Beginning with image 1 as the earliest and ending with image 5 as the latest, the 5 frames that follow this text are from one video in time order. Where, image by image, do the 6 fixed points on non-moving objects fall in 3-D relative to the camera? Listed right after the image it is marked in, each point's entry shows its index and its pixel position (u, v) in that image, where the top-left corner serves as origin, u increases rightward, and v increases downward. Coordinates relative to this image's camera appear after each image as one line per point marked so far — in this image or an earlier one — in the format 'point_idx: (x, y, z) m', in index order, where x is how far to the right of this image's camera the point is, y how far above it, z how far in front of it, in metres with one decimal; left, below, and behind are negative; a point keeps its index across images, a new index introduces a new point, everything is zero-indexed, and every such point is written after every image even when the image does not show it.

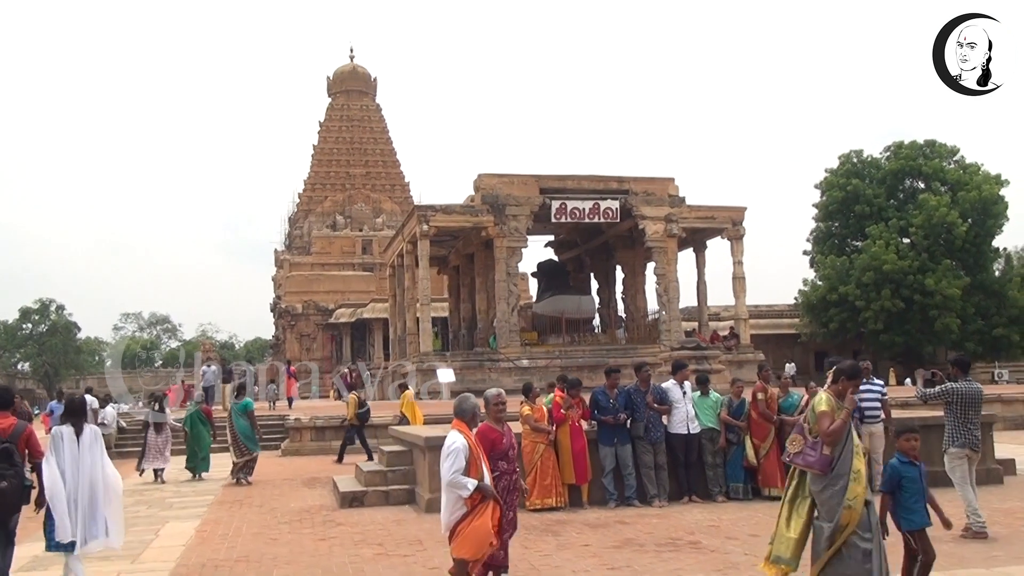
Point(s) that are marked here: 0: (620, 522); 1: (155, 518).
0: (+1.0, -2.0, +8.0) m
1: (-3.5, -2.3, +9.0) m
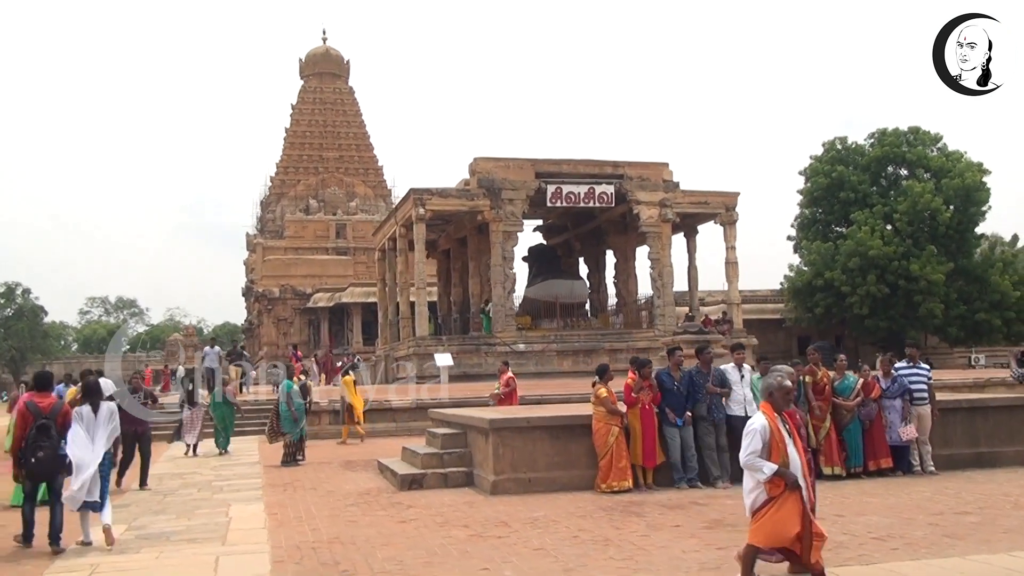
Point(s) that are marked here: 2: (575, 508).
0: (+1.6, -1.9, +8.0) m
1: (-2.9, -2.1, +8.9) m
2: (+0.5, -1.9, +7.8) m
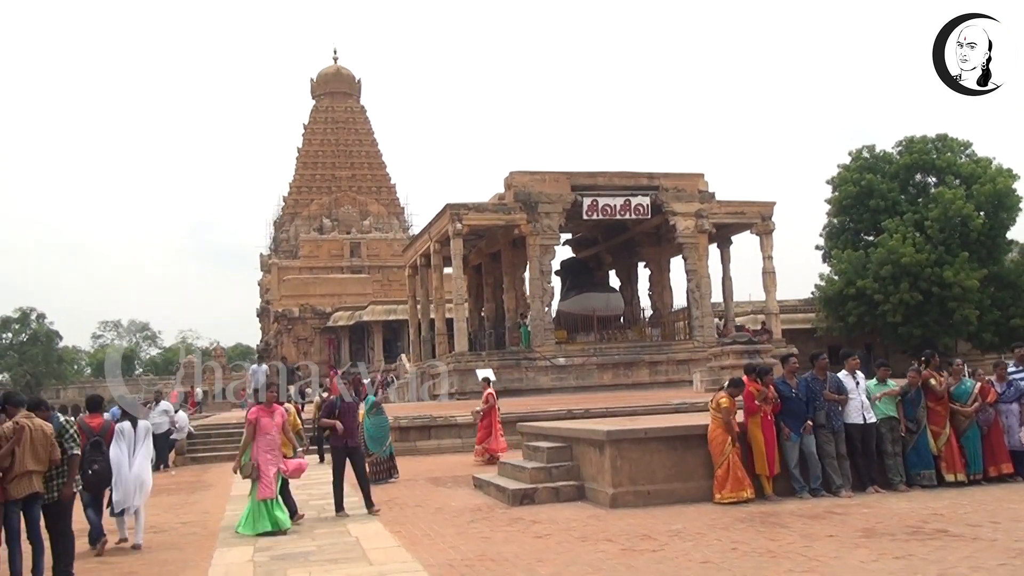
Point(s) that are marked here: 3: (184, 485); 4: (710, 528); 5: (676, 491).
0: (+2.7, -1.9, +7.8) m
1: (-1.7, -2.2, +8.7) m
2: (+1.7, -1.9, +7.6) m
3: (-4.7, -2.8, +13.0) m
4: (+1.6, -1.9, +7.3) m
5: (+1.6, -1.9, +8.7) m
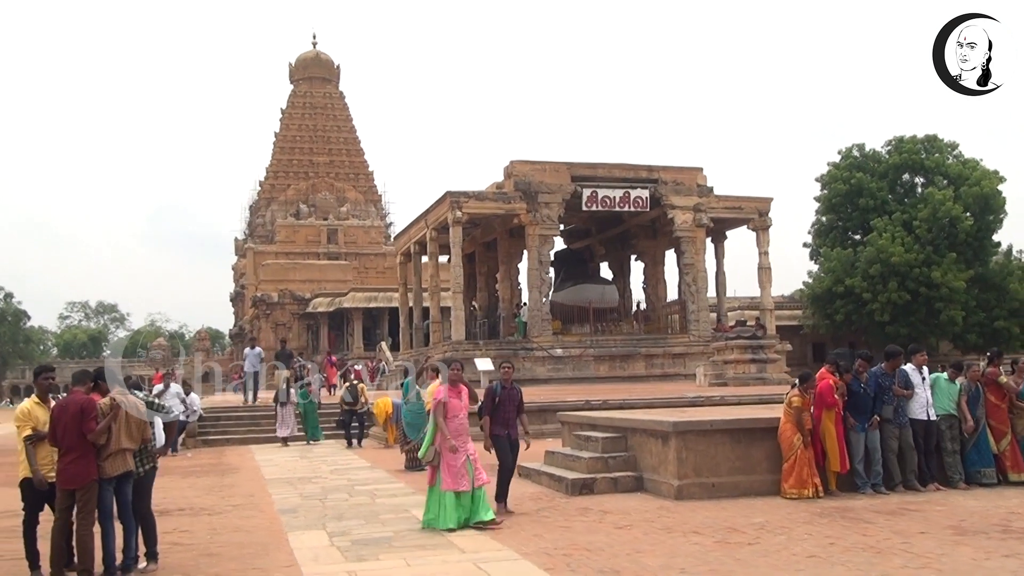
0: (+3.4, -1.9, +7.7) m
1: (-1.1, -2.0, +8.5) m
2: (+2.3, -1.9, +7.5) m
3: (-4.2, -2.5, +12.7) m
4: (+2.2, -1.8, +7.2) m
5: (+2.2, -1.8, +8.6) m
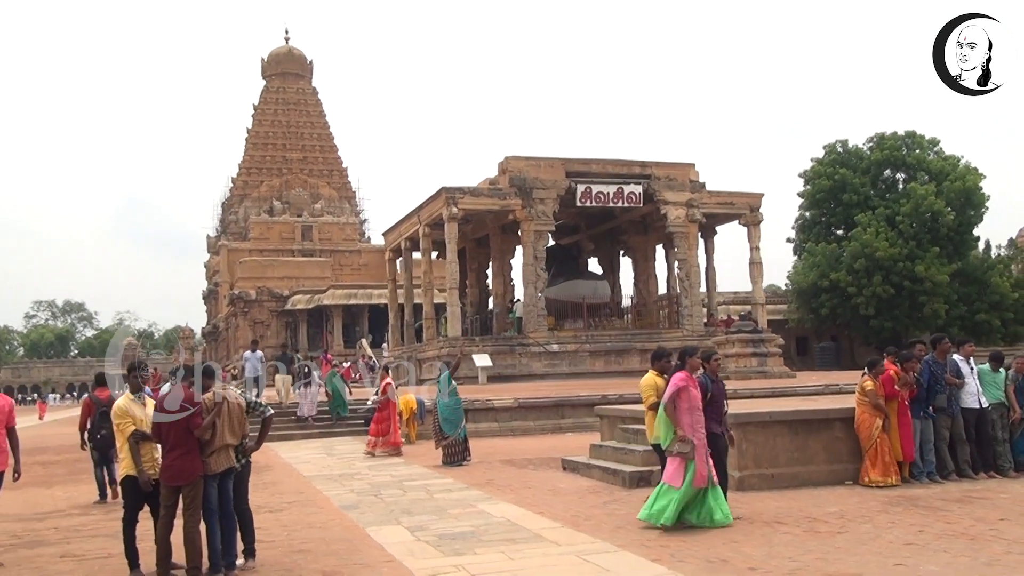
0: (+4.0, -1.8, +7.8) m
1: (-0.6, -2.0, +8.5) m
2: (+2.9, -1.8, +7.6) m
3: (-3.8, -2.5, +12.6) m
4: (+2.8, -1.8, +7.2) m
5: (+2.7, -1.8, +8.7) m
